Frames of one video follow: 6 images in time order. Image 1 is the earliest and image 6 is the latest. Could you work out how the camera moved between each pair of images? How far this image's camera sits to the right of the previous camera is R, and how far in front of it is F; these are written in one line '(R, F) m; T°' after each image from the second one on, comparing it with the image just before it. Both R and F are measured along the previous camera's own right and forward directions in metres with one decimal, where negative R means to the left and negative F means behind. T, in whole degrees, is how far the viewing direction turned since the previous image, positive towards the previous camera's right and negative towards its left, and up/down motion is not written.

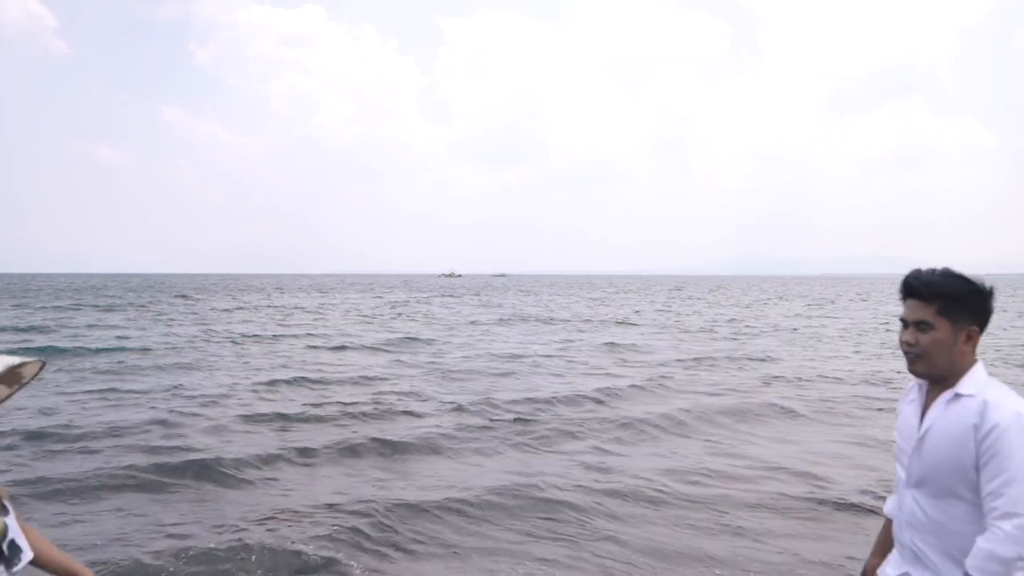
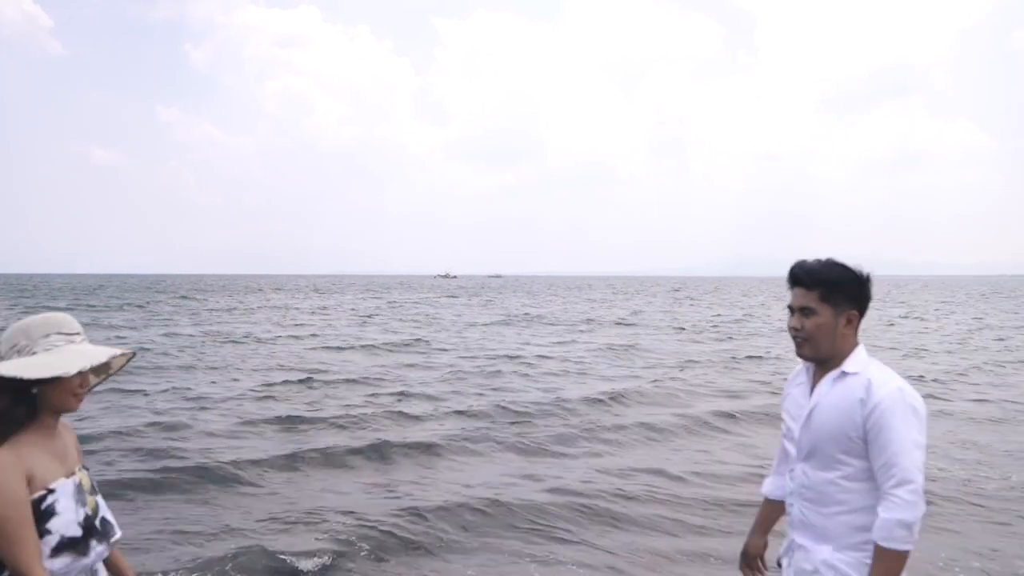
(+0.1, -0.1) m; 0°
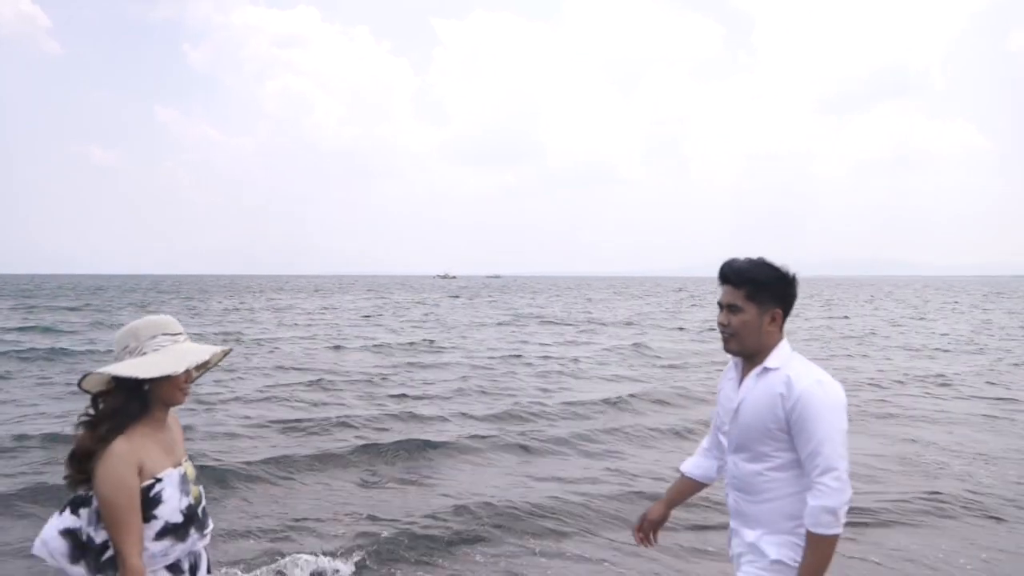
(-0.2, -0.2) m; 0°
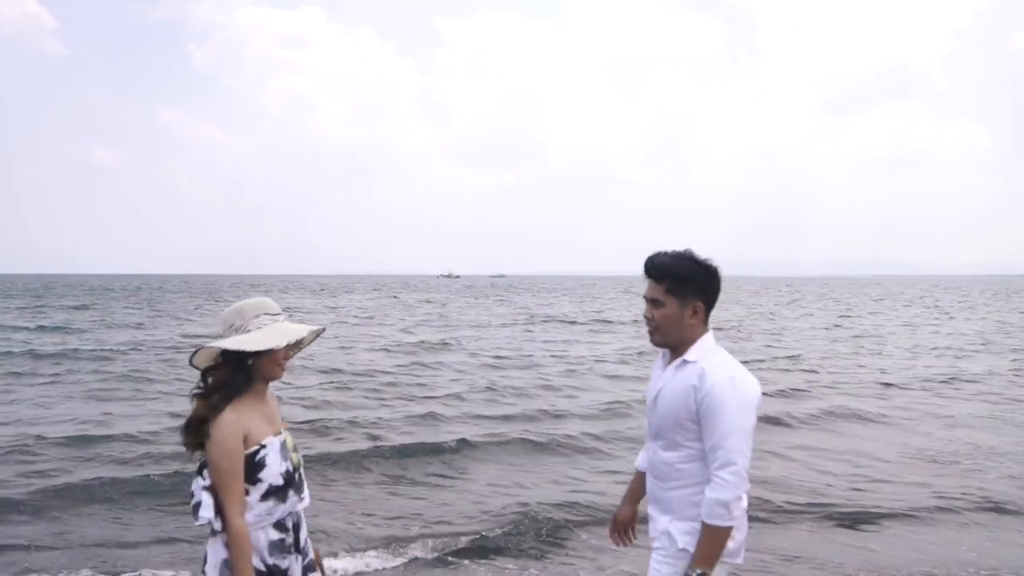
(-0.5, +0.1) m; 0°
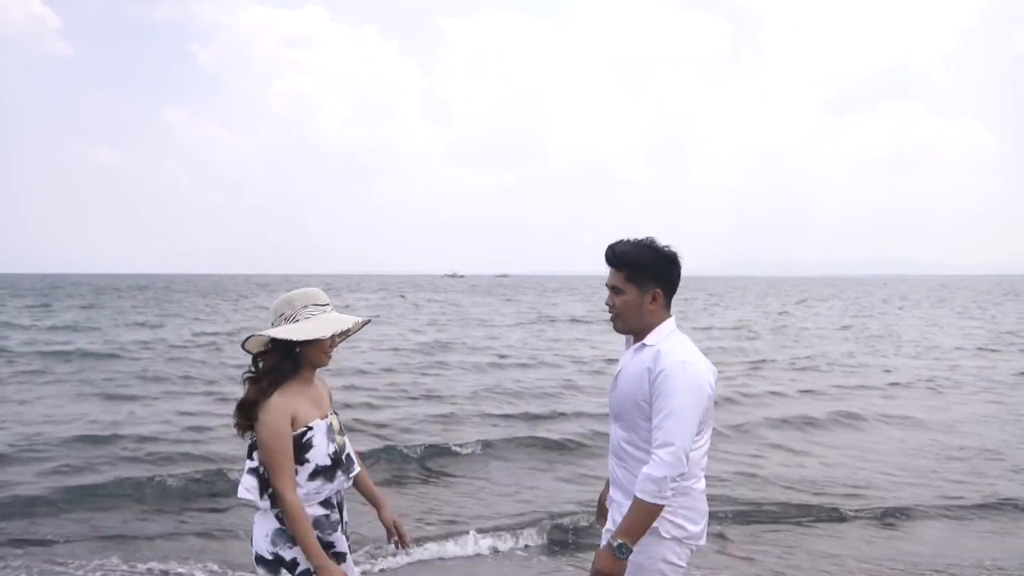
(-0.2, +0.1) m; 0°
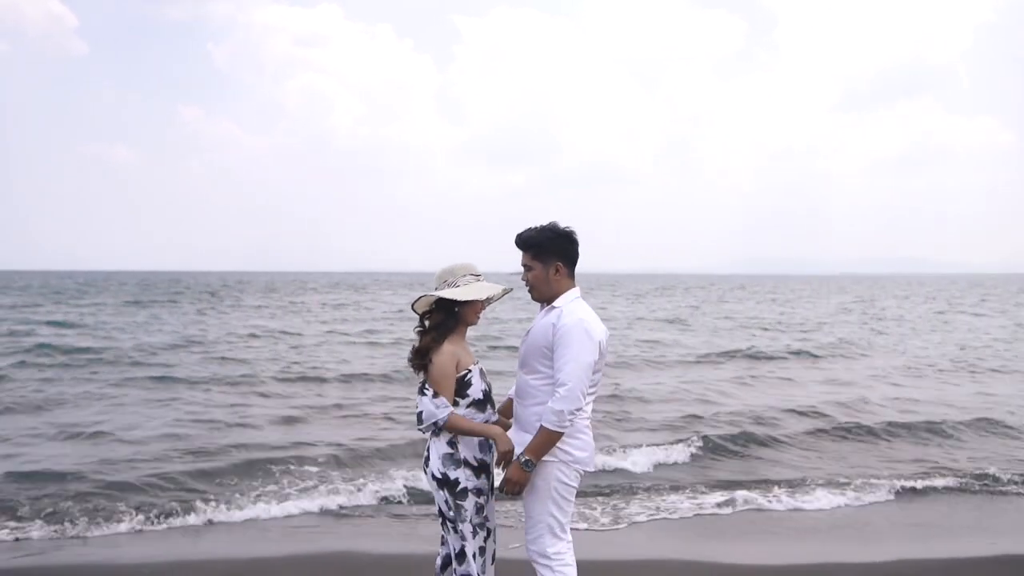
(-1.2, -0.1) m; -1°
